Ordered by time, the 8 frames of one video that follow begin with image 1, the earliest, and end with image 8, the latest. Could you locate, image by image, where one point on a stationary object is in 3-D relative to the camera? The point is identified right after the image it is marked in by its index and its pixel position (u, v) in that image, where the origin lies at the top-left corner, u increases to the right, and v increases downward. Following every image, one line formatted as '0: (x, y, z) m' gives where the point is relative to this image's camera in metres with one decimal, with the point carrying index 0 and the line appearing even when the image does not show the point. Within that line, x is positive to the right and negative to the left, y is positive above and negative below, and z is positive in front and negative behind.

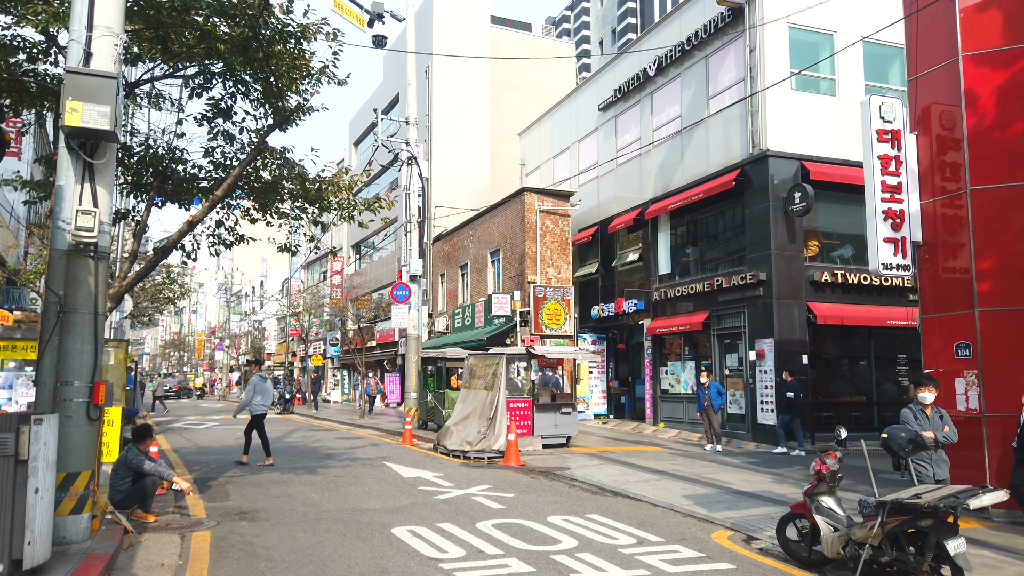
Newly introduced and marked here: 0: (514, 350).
0: (0.0, -1.3, +16.1) m
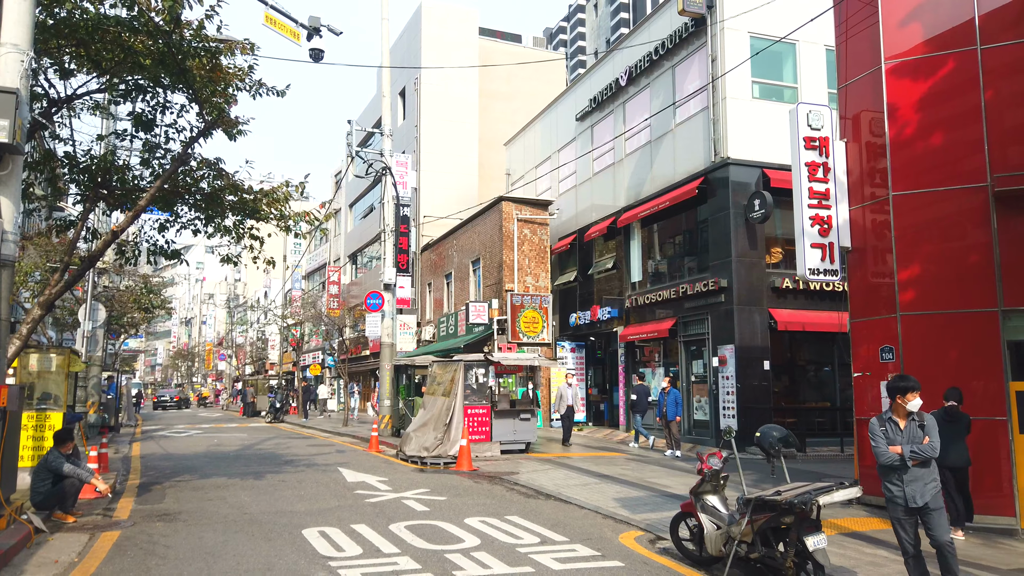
0: (-0.8, -1.5, +16.3) m
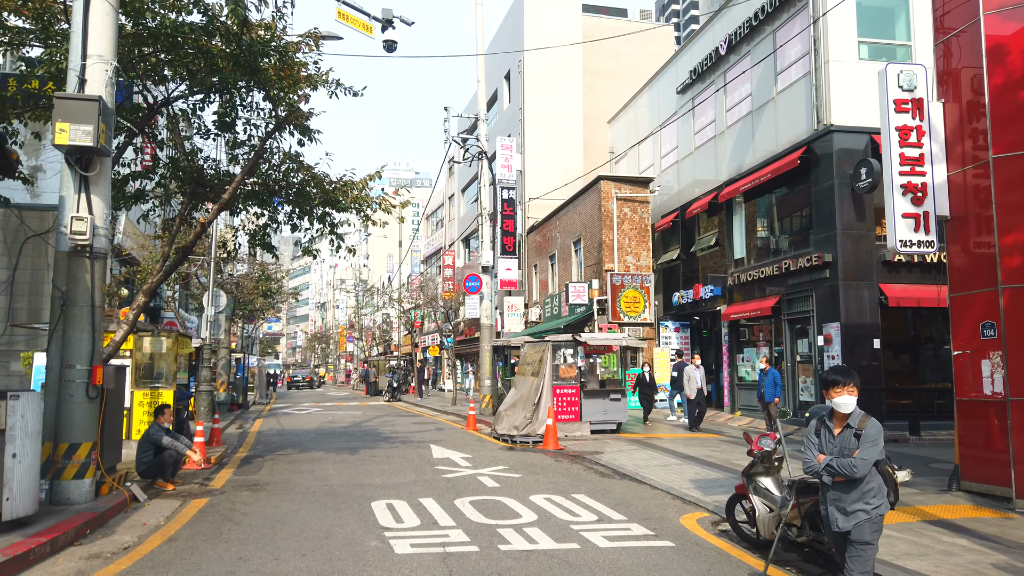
0: (+1.1, -1.1, +16.4) m
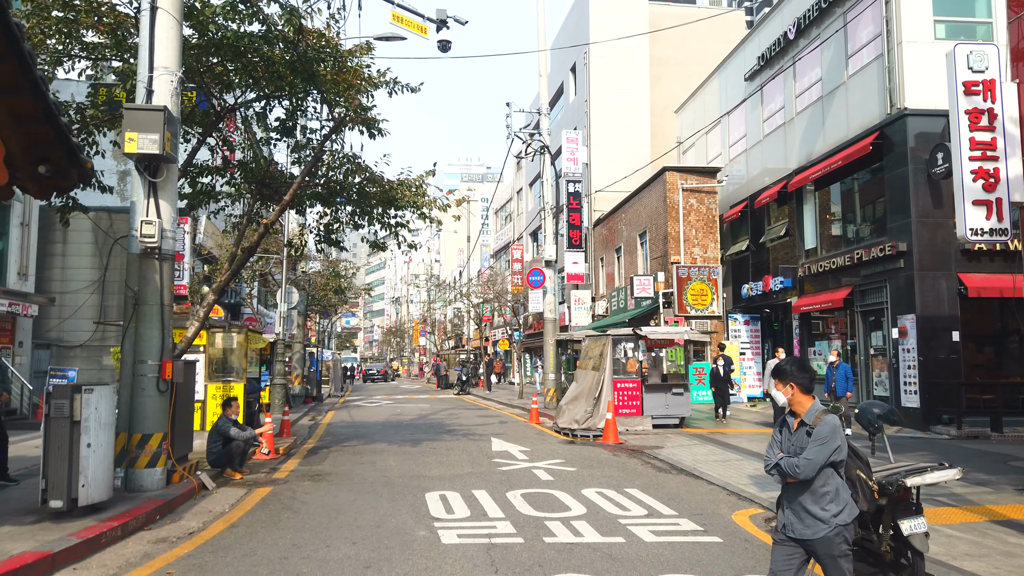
0: (+2.3, -0.9, +16.3) m
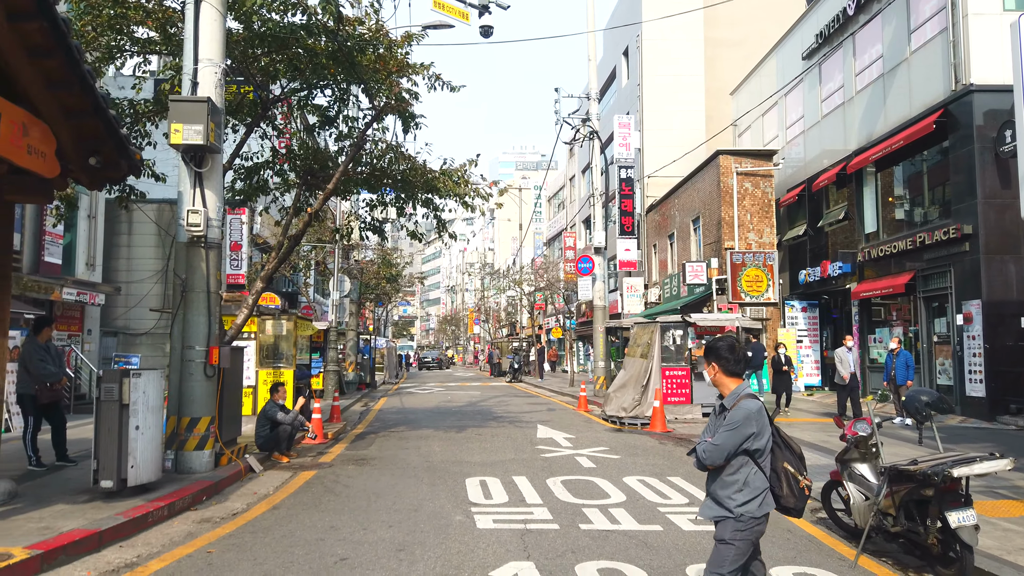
0: (+3.3, -0.6, +16.1) m
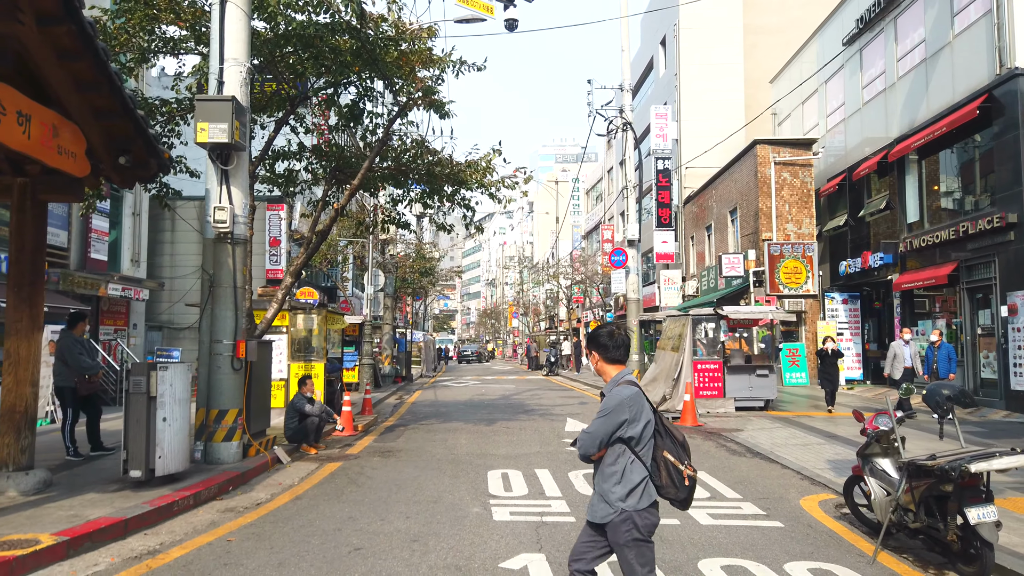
0: (+4.0, -0.5, +15.9) m
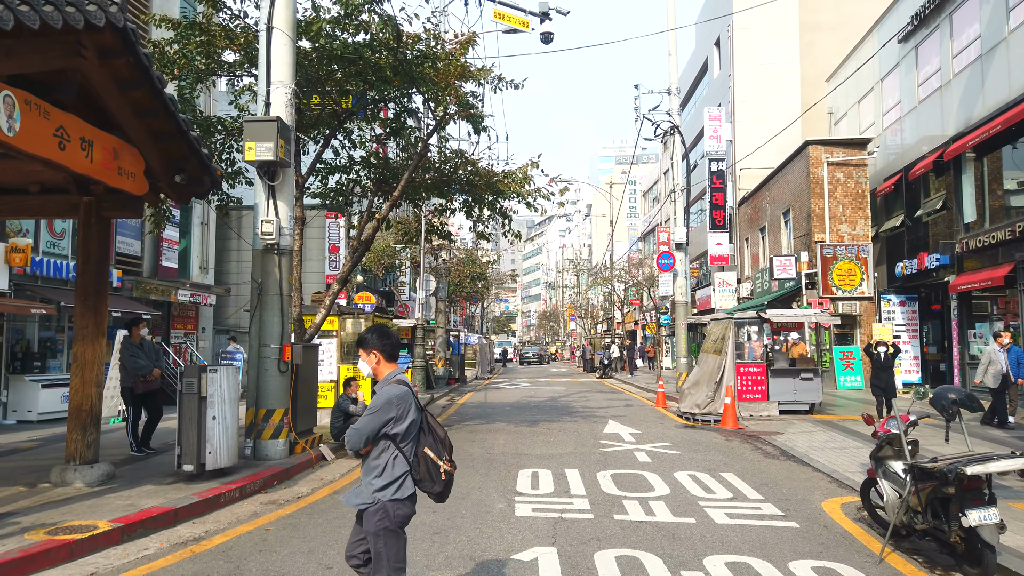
0: (+4.9, -0.5, +15.9) m
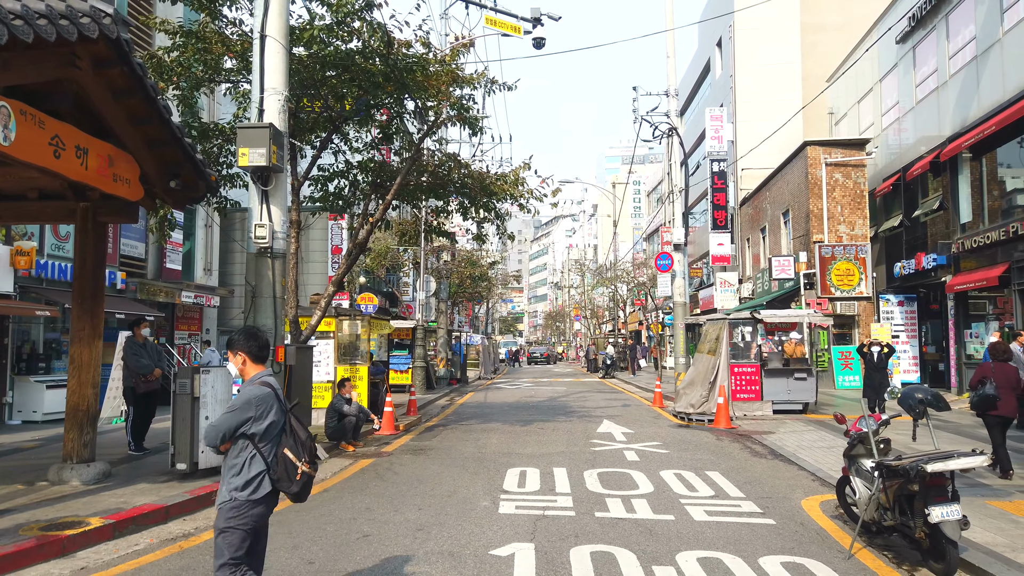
0: (+4.8, -0.6, +16.1) m
